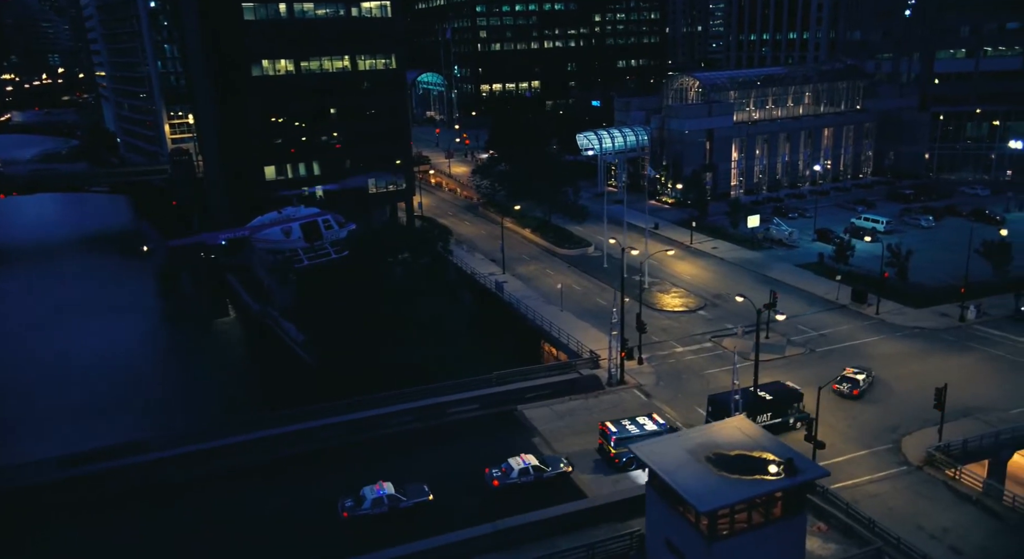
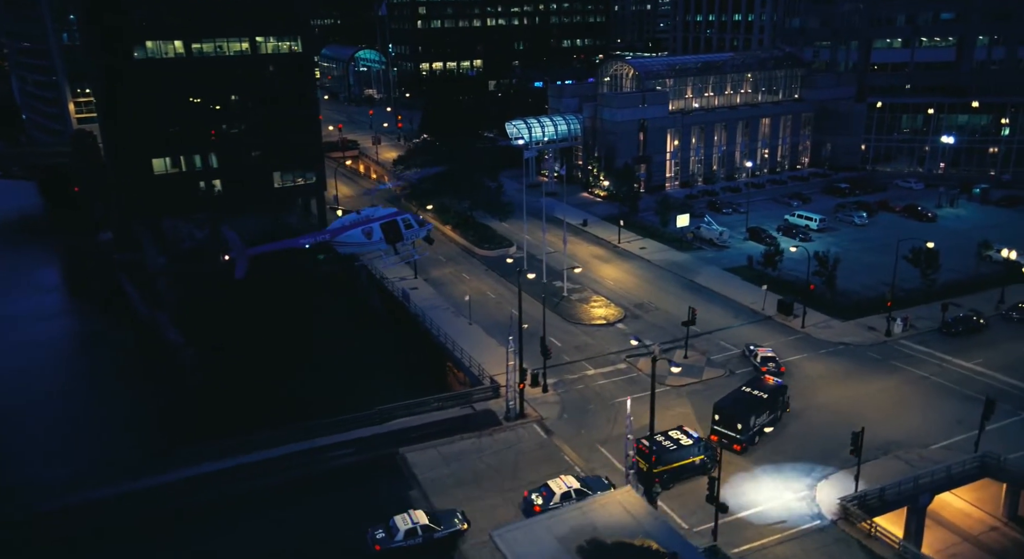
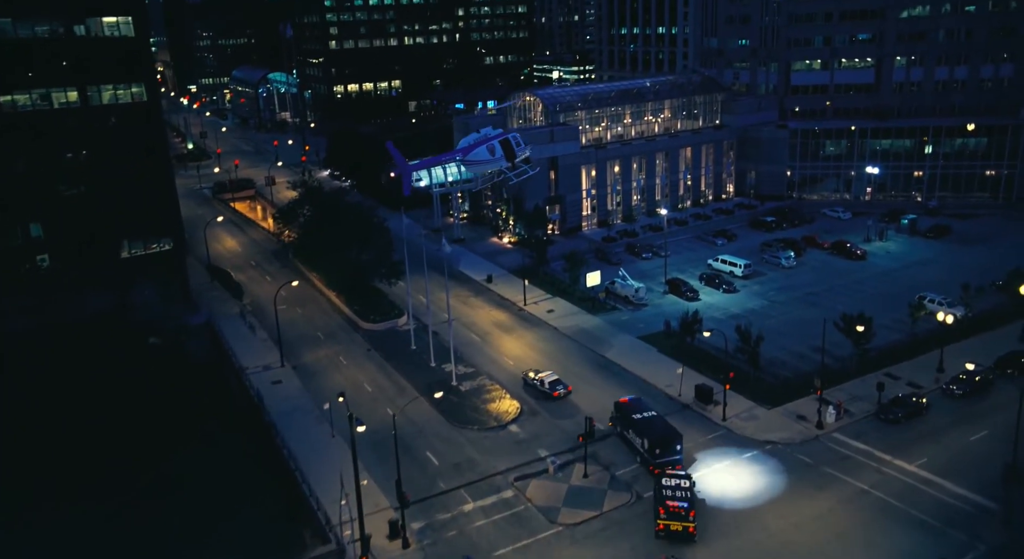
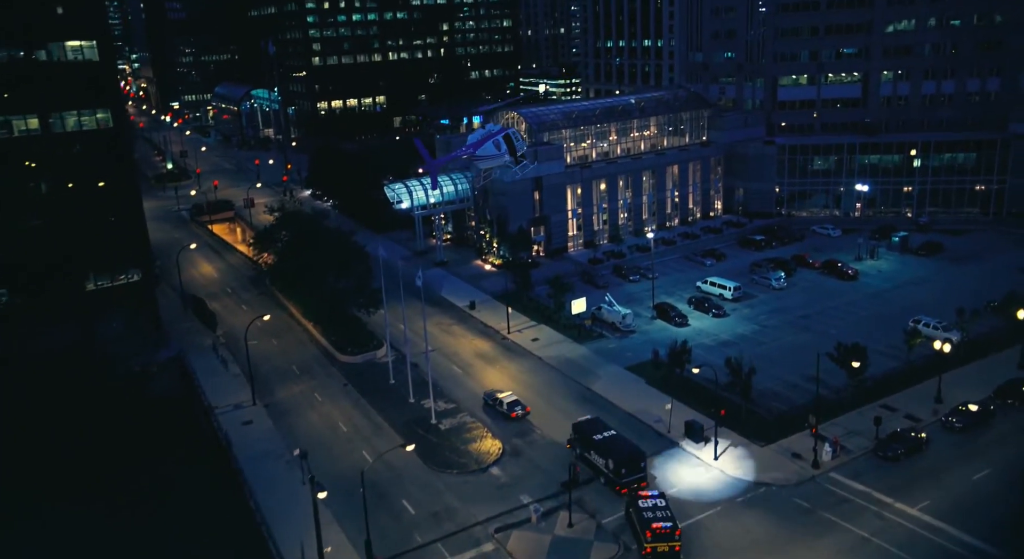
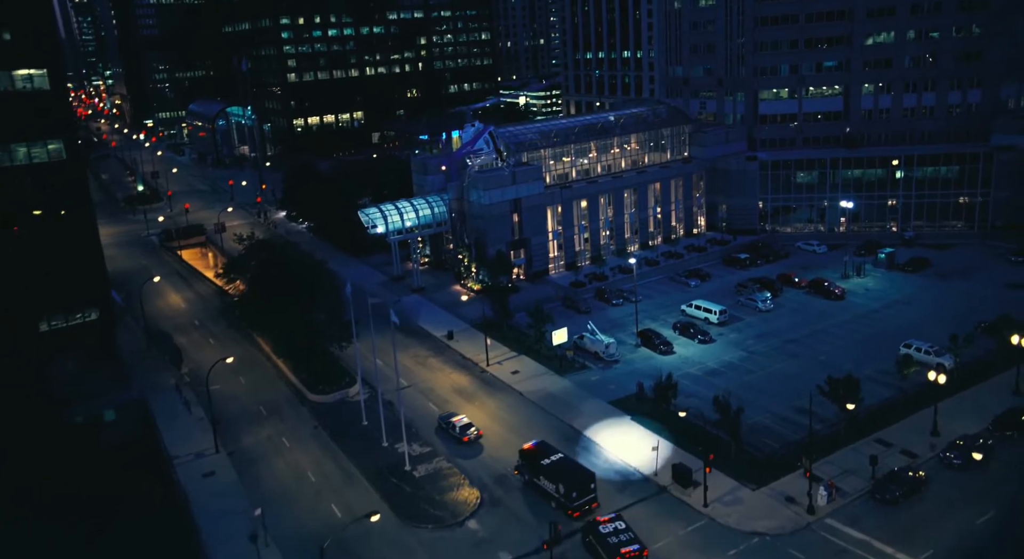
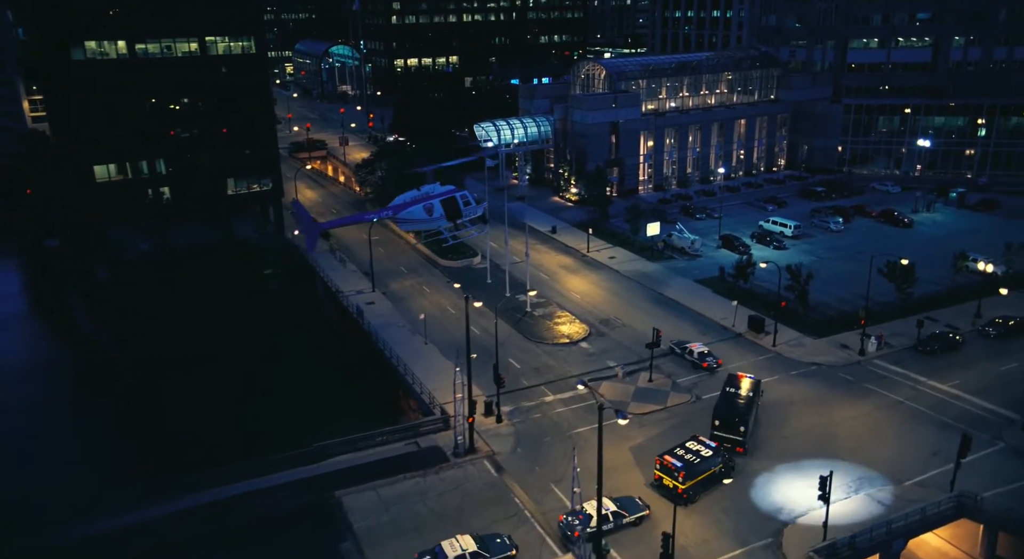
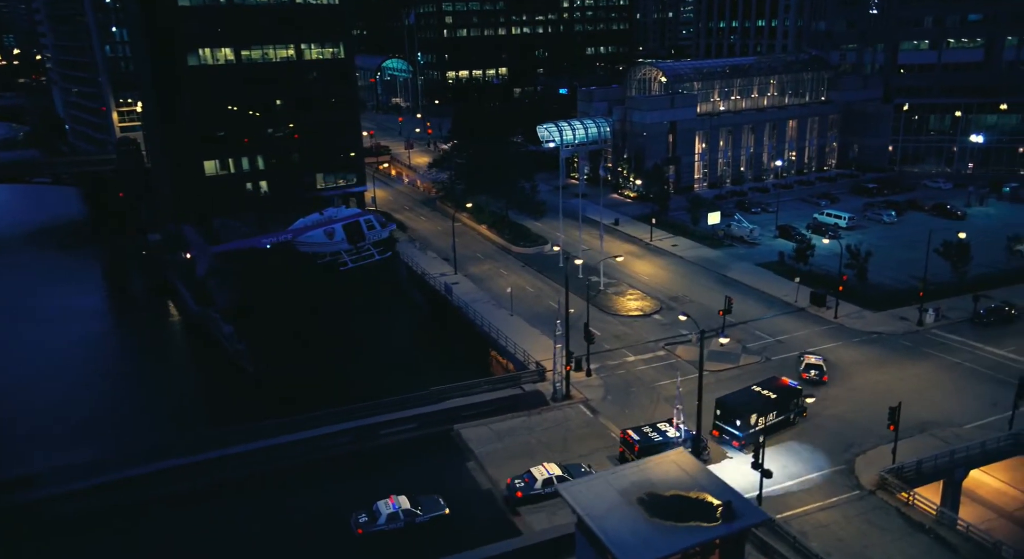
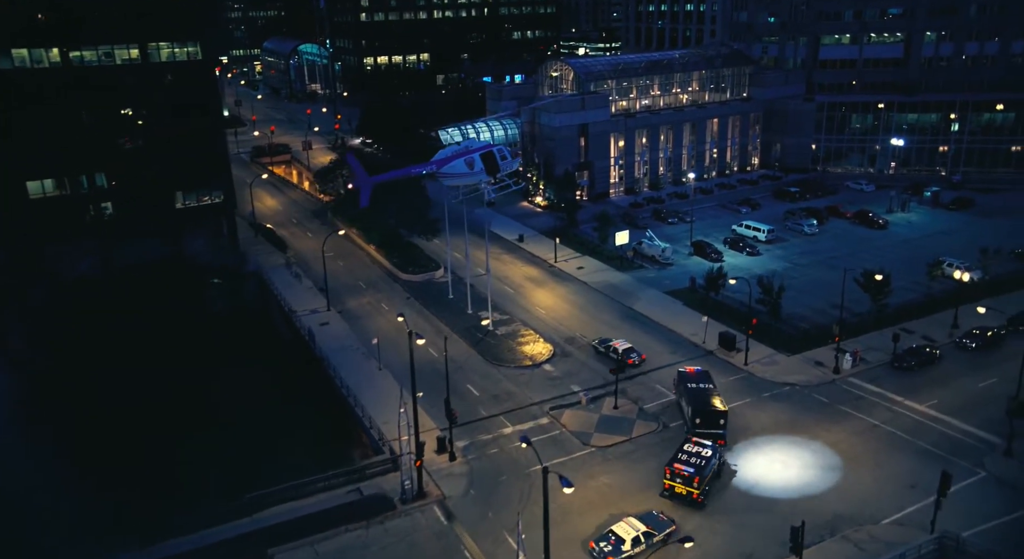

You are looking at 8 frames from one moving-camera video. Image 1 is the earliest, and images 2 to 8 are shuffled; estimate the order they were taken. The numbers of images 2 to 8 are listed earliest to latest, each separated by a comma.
7, 2, 6, 8, 3, 4, 5
